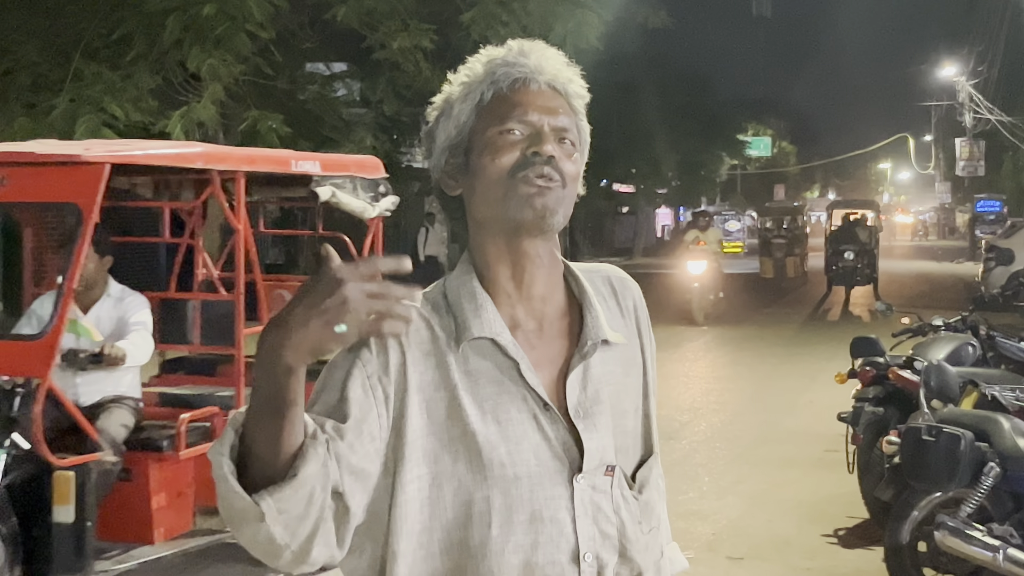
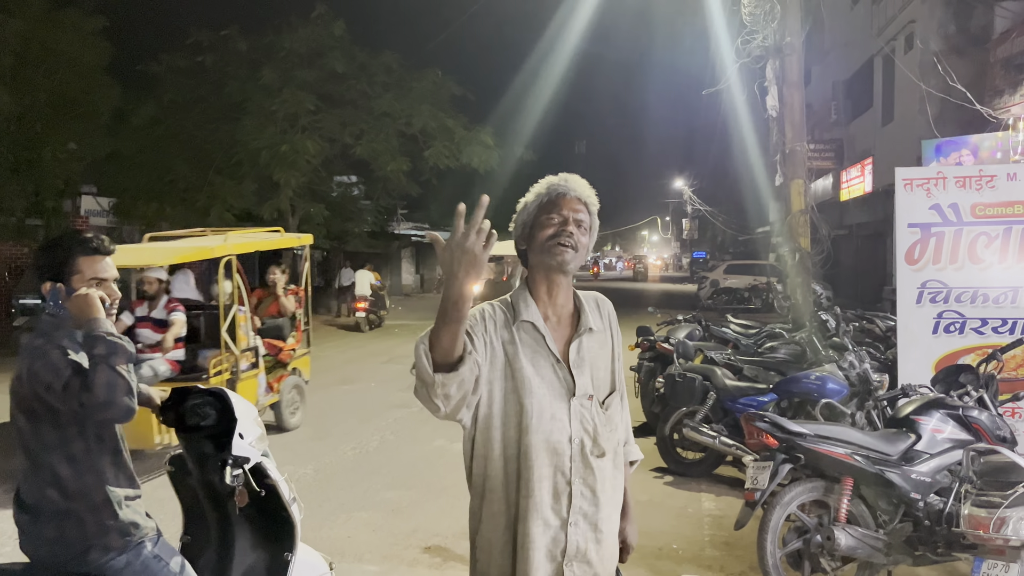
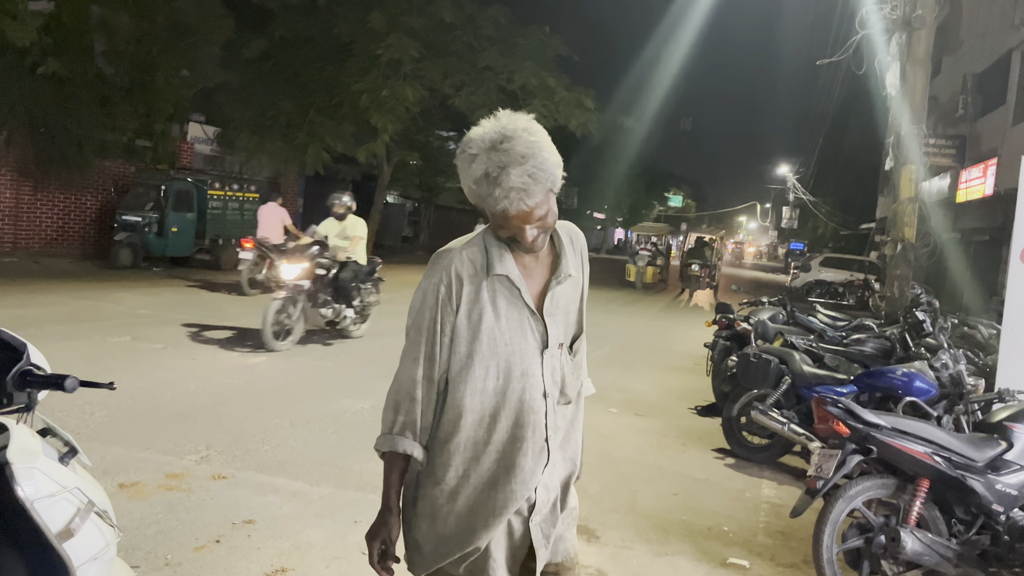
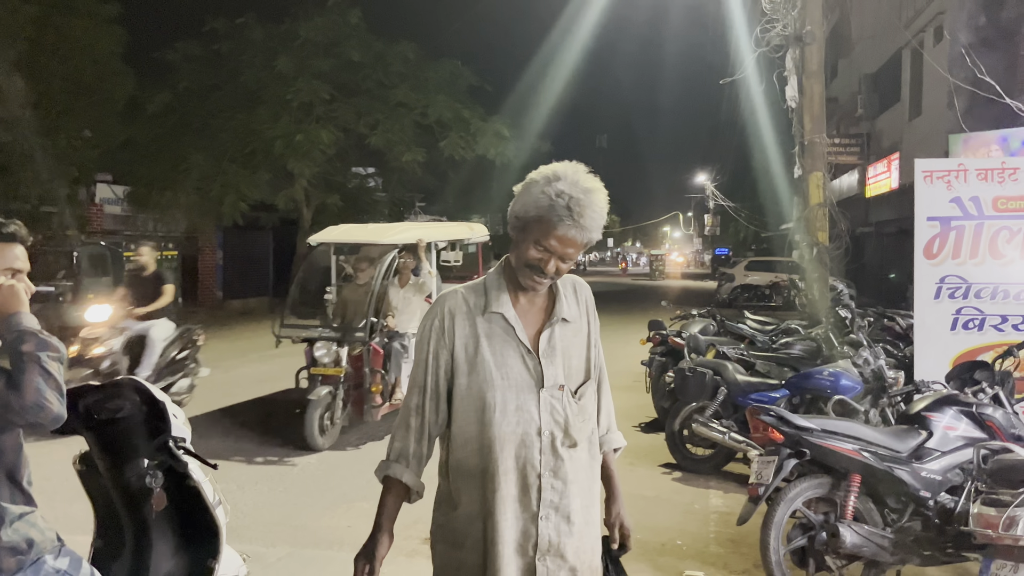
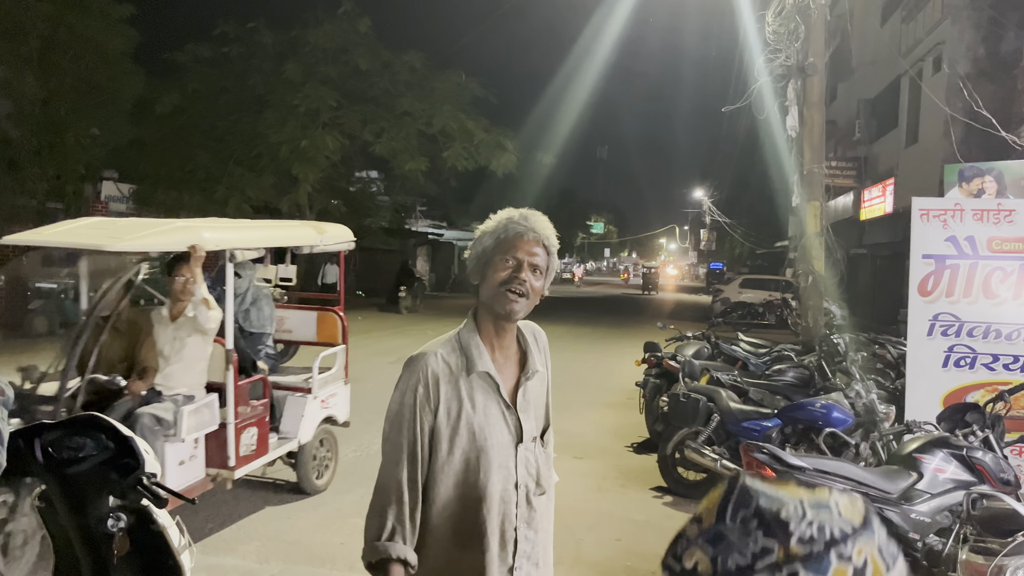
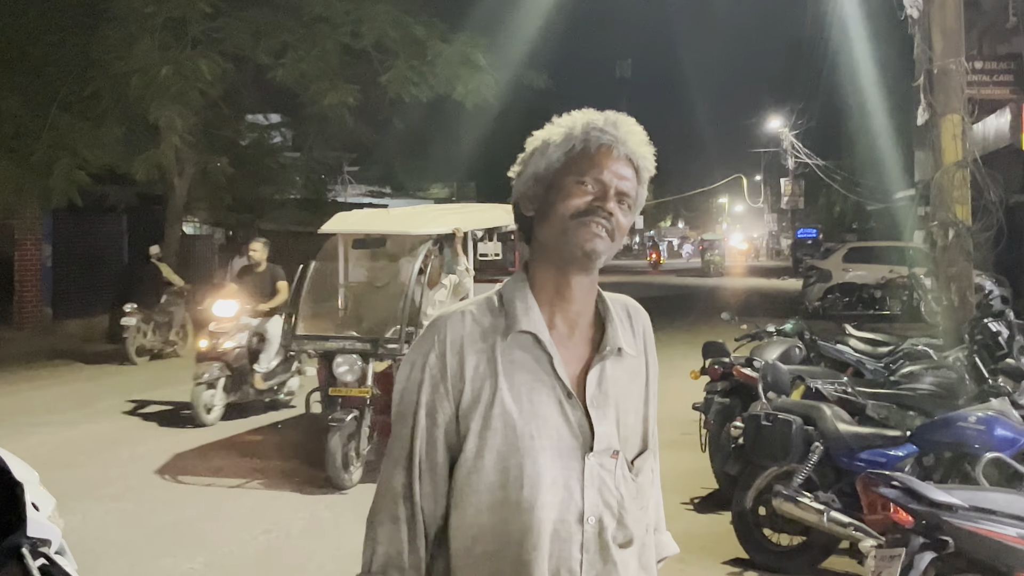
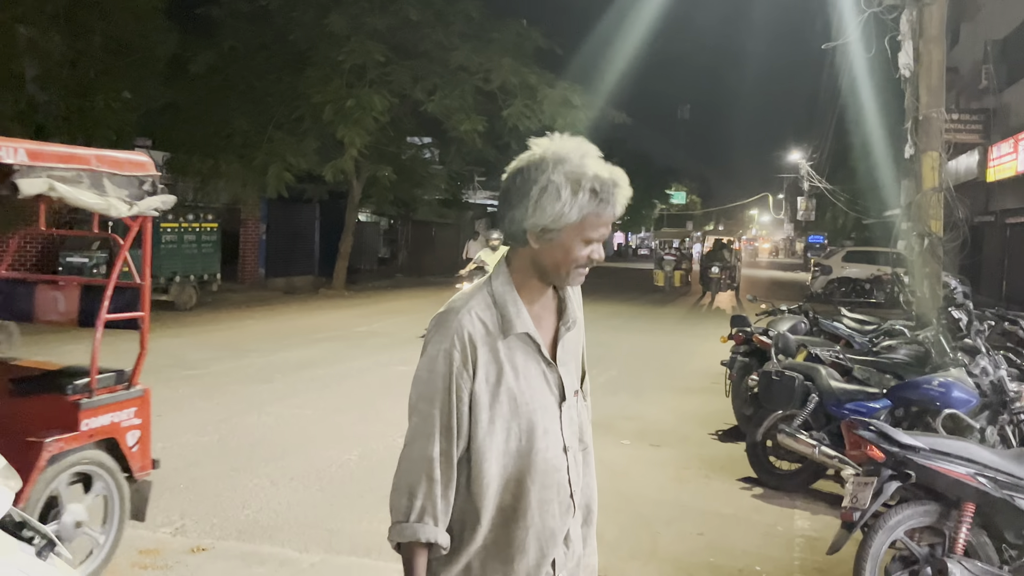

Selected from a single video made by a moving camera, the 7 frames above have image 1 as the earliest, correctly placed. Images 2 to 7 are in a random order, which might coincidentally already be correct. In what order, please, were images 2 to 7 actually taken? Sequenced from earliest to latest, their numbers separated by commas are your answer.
7, 3, 2, 6, 4, 5
